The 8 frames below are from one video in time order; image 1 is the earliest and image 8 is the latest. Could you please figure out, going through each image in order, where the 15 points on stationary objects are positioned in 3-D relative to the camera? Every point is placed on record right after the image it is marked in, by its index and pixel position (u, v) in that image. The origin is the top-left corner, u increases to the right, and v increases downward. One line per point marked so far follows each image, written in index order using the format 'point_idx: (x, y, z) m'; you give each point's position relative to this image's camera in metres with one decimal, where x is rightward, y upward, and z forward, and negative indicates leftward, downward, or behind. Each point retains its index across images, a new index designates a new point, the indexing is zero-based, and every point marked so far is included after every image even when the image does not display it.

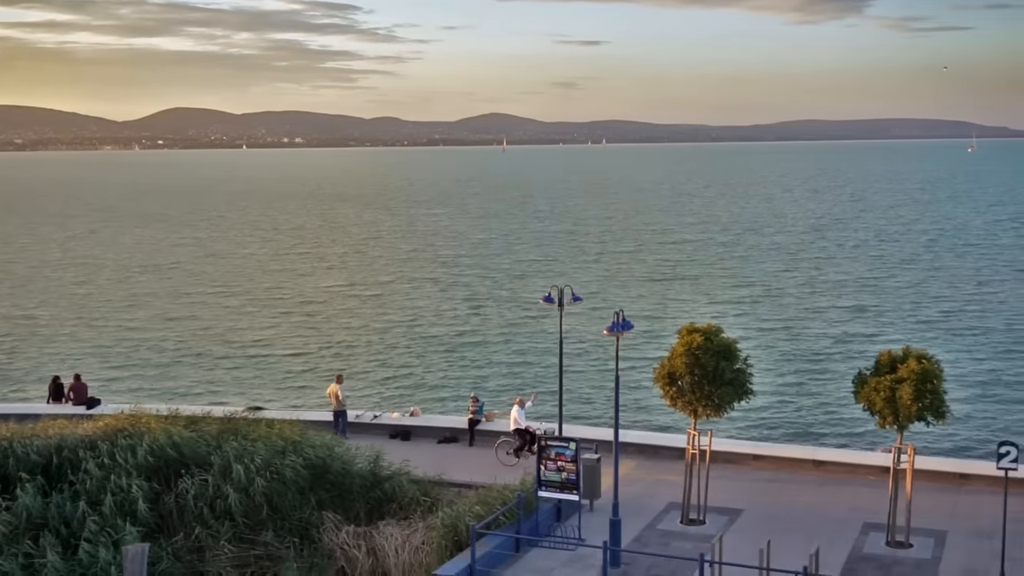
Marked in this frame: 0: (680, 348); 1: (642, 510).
0: (+2.2, -0.8, +16.0) m
1: (+1.8, -3.1, +17.1) m
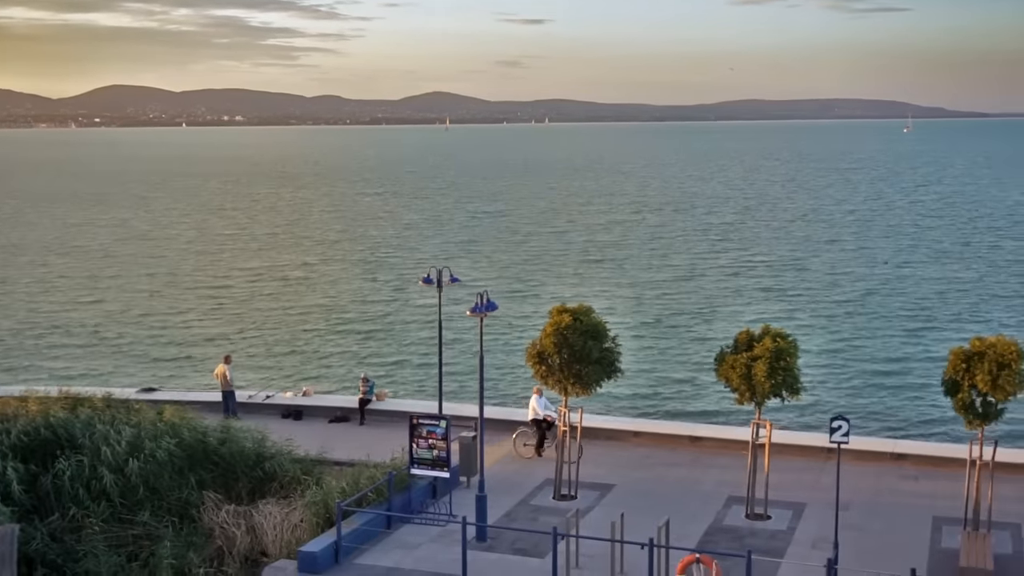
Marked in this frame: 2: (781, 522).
0: (+0.5, -0.5, +16.4) m
1: (+0.1, -2.9, +17.6) m
2: (+3.5, -3.1, +15.9) m
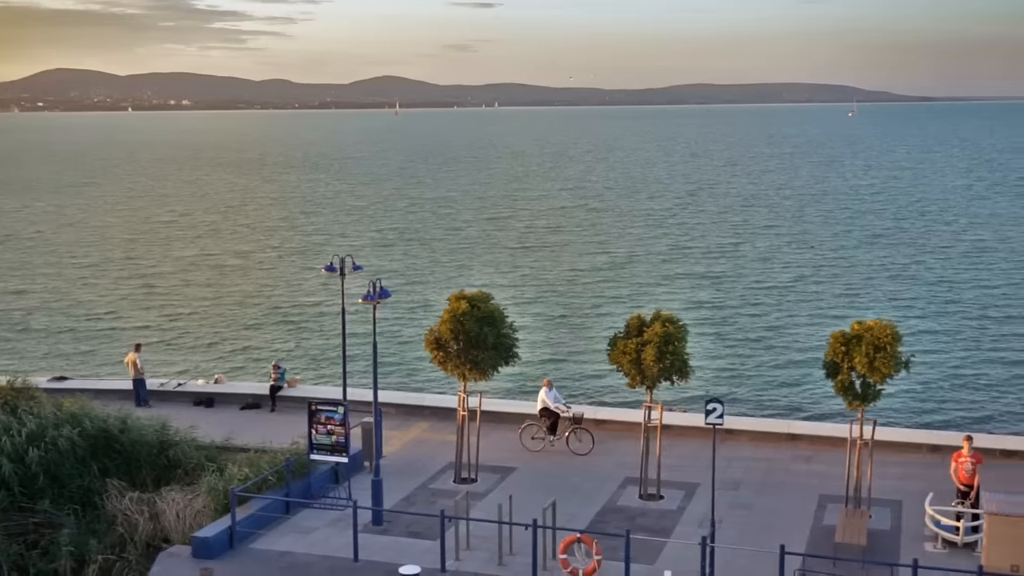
0: (-0.9, -0.4, +16.7) m
1: (-1.4, -2.7, +17.8) m
2: (+2.2, -2.9, +16.4) m
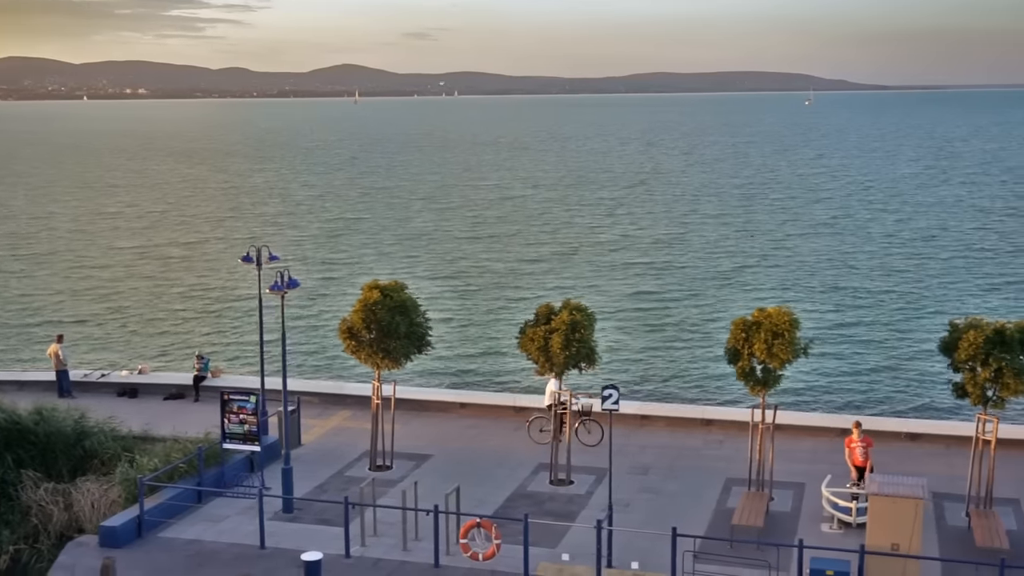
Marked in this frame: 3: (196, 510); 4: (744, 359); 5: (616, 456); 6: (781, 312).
0: (-2.1, -0.2, +16.8) m
1: (-2.6, -2.5, +18.0) m
2: (+1.0, -2.7, +16.6) m
3: (-4.1, -2.9, +15.9) m
4: (+3.0, -0.9, +15.5) m
5: (+1.5, -2.5, +17.9) m
6: (+3.4, -0.3, +15.3) m
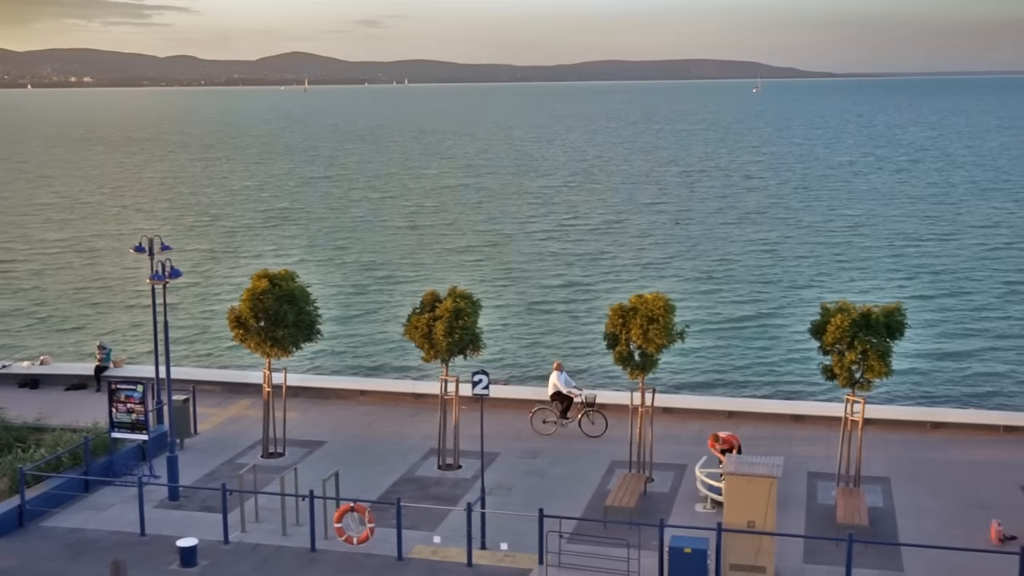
0: (-3.7, -0.1, +17.0) m
1: (-4.2, -2.4, +18.1) m
2: (-0.6, -2.6, +16.9) m
3: (-5.7, -2.8, +16.0) m
4: (+1.4, -0.7, +15.8) m
5: (-0.1, -2.3, +18.2) m
6: (+1.9, -0.1, +15.7) m
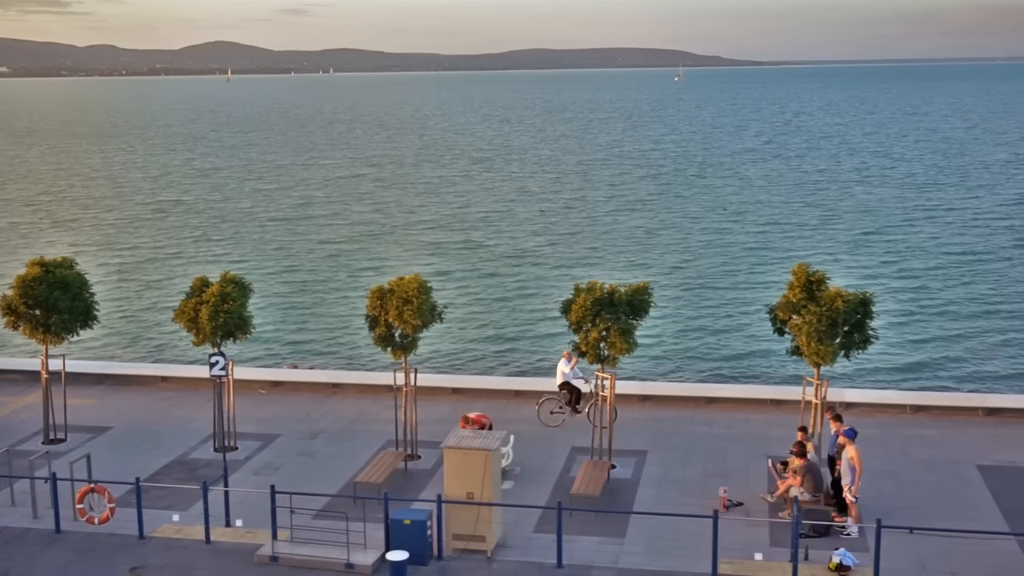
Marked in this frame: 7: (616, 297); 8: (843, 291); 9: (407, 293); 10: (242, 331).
0: (-7.0, +0.1, +17.1) m
1: (-7.5, -2.2, +18.3) m
2: (-3.8, -2.3, +17.3) m
3: (-8.8, -2.6, +16.0) m
4: (-1.8, -0.5, +16.3) m
5: (-3.4, -2.1, +18.5) m
6: (-1.3, +0.1, +16.1) m
7: (+1.3, -0.1, +15.7) m
8: (+4.1, 0.0, +15.0) m
9: (-1.4, -0.1, +16.0) m
10: (-3.7, -0.6, +16.8) m
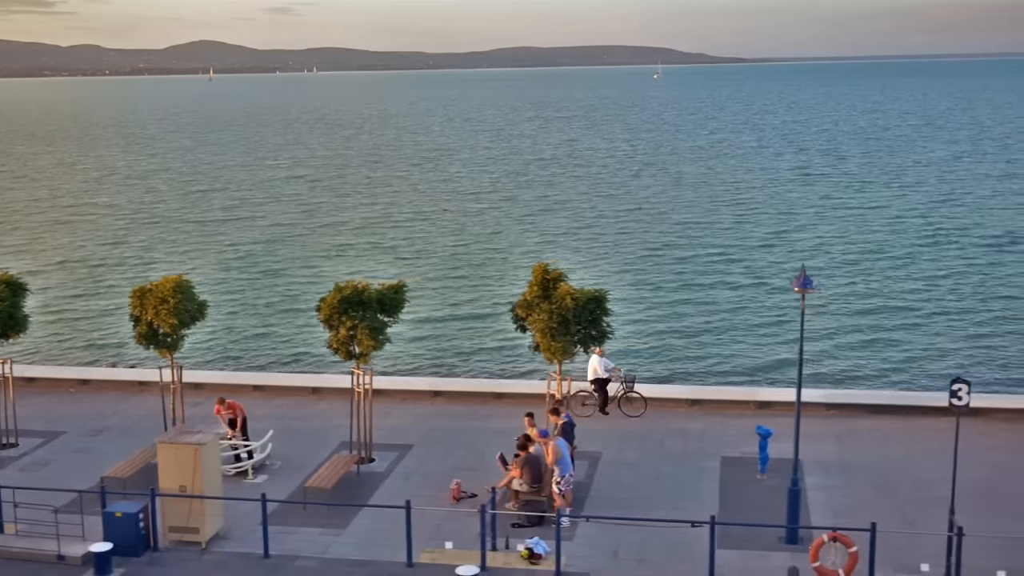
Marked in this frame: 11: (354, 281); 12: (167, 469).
0: (-10.3, +0.1, +17.5) m
1: (-10.9, -2.2, +18.6) m
2: (-7.1, -2.3, +17.6) m
3: (-12.1, -2.7, +16.3) m
4: (-5.1, -0.5, +16.7) m
5: (-6.7, -2.1, +18.9) m
6: (-4.6, +0.1, +16.5) m
7: (-2.0, -0.1, +16.2) m
8: (+0.8, 0.0, +15.4) m
9: (-4.7, -0.1, +16.4) m
10: (-7.0, -0.6, +17.2) m
11: (-2.1, +0.1, +16.4) m
12: (-3.9, -2.1, +13.8) m
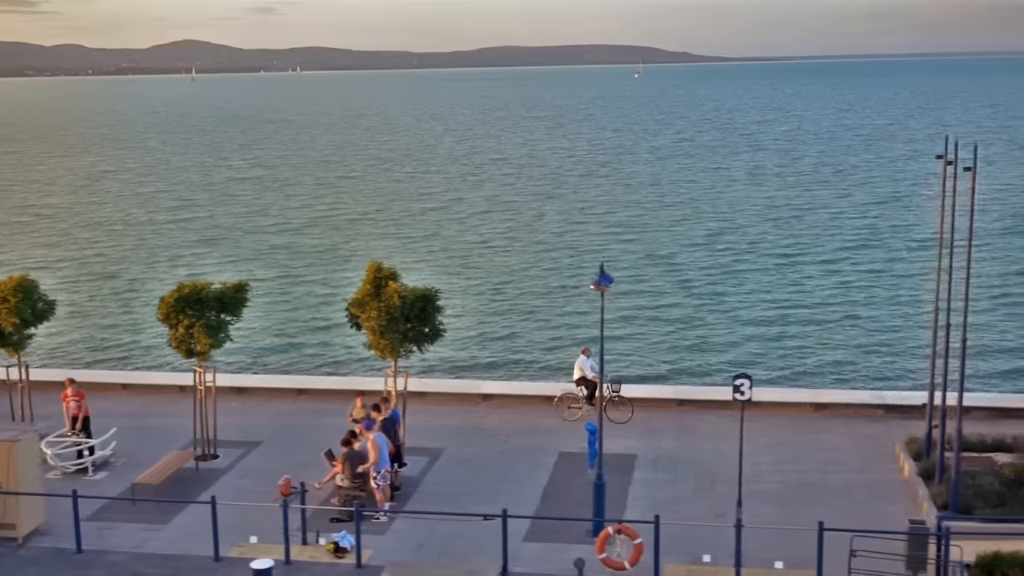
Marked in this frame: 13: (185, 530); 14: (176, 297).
0: (-12.5, +0.1, +17.5) m
1: (-13.1, -2.2, +18.7) m
2: (-9.4, -2.3, +17.8) m
3: (-14.3, -2.7, +16.4) m
4: (-7.3, -0.5, +16.8) m
5: (-8.9, -2.1, +19.1) m
6: (-6.9, +0.1, +16.7) m
7: (-4.2, -0.1, +16.4) m
8: (-1.4, 0.0, +15.7) m
9: (-6.9, -0.1, +16.6) m
10: (-9.3, -0.6, +17.4) m
11: (-4.3, +0.1, +16.6) m
12: (-6.1, -2.1, +14.0) m
13: (-3.9, -2.9, +14.4) m
14: (-4.5, -0.1, +16.3) m
